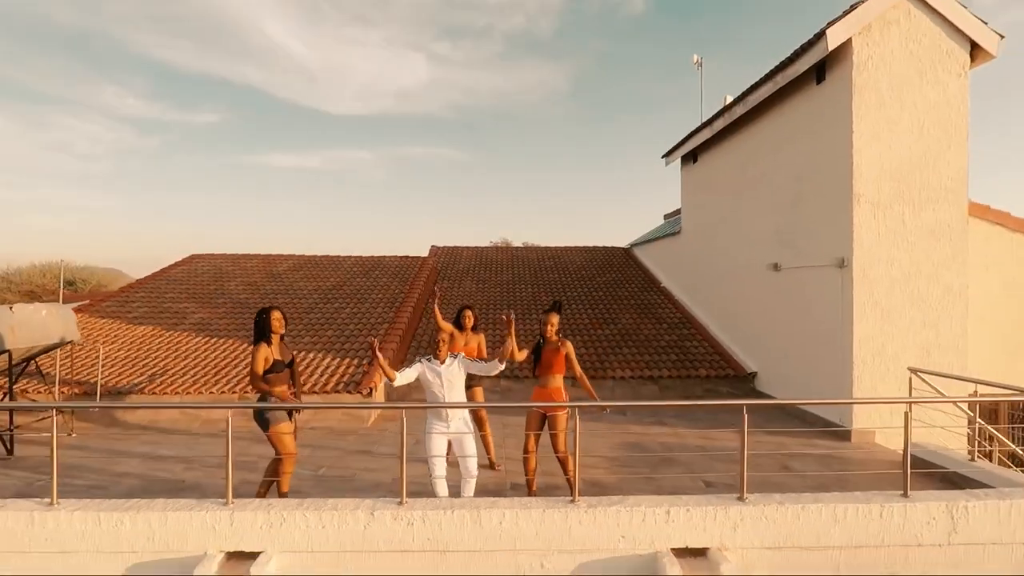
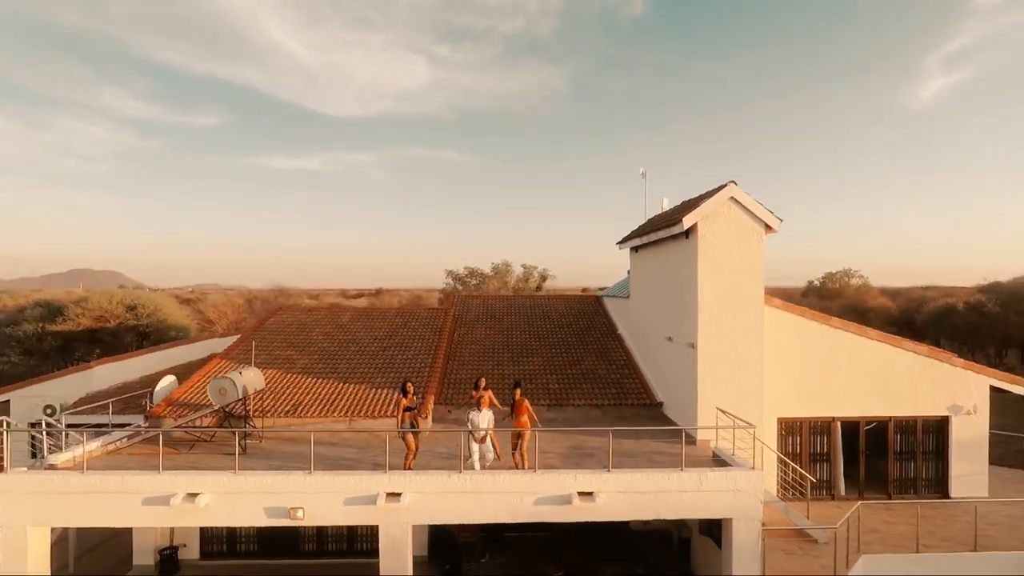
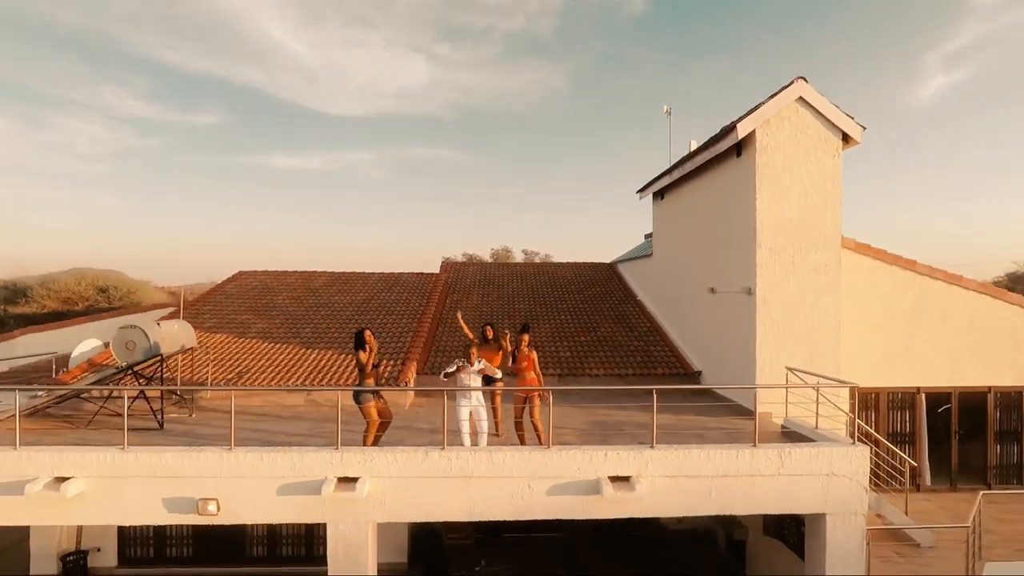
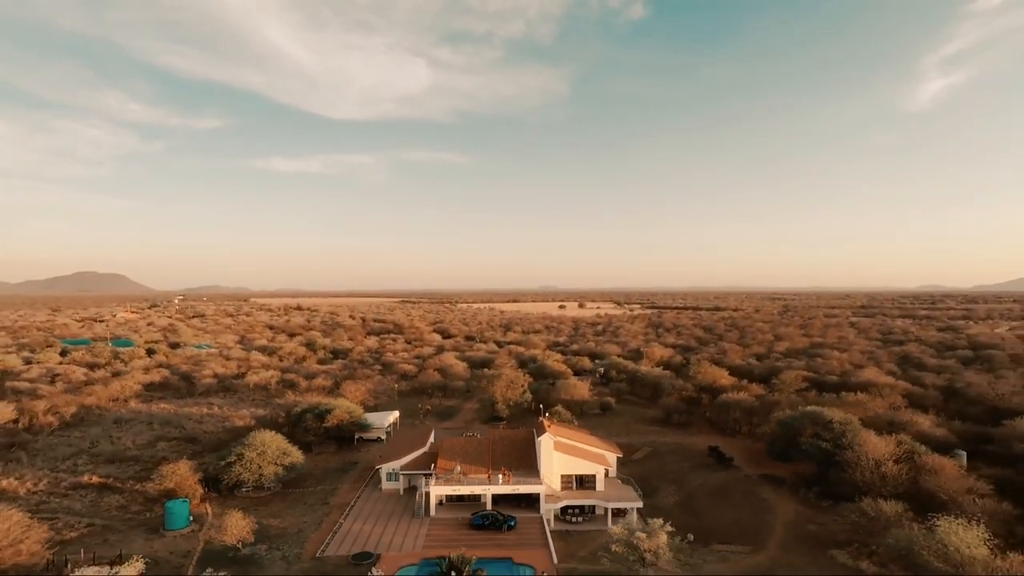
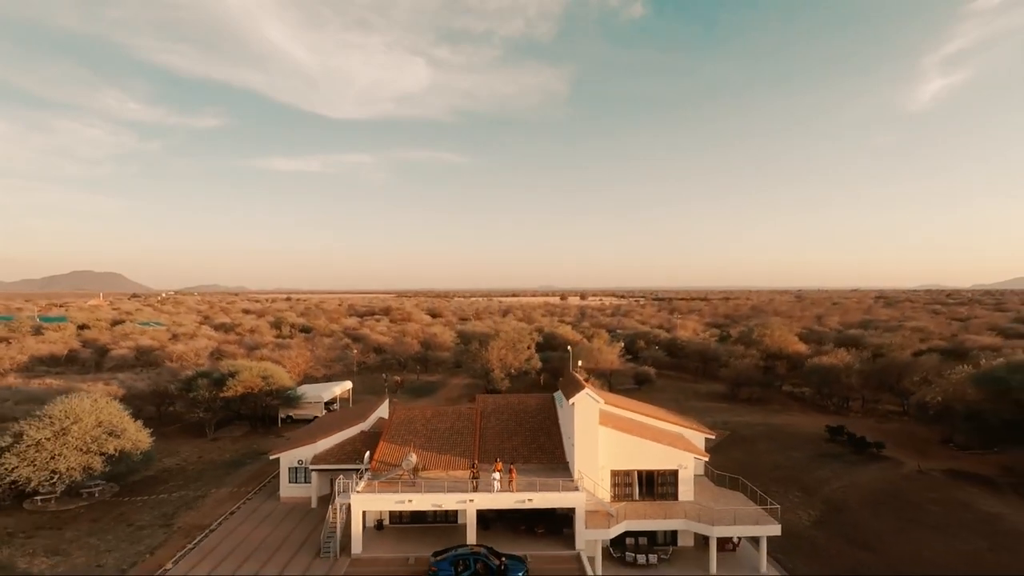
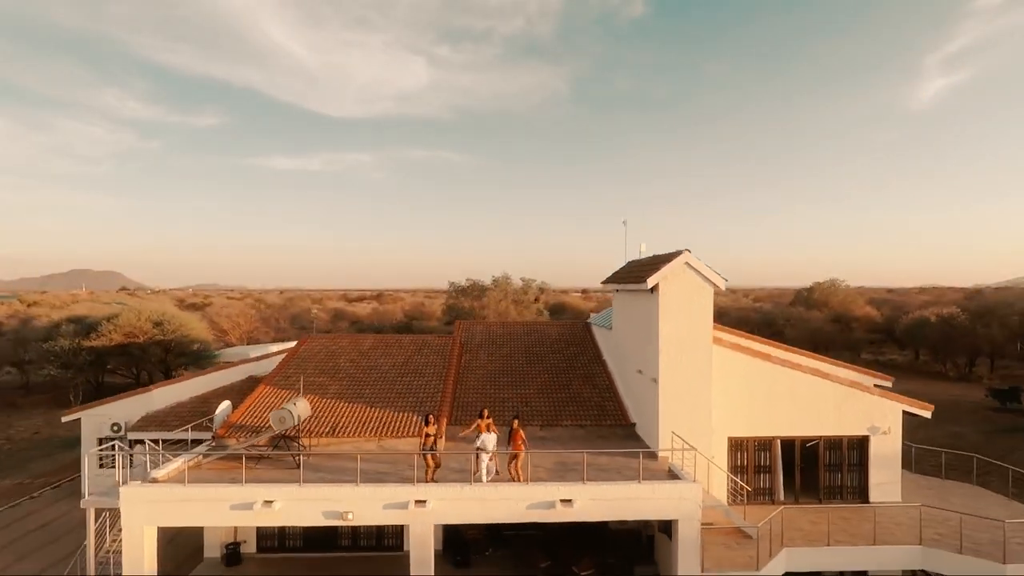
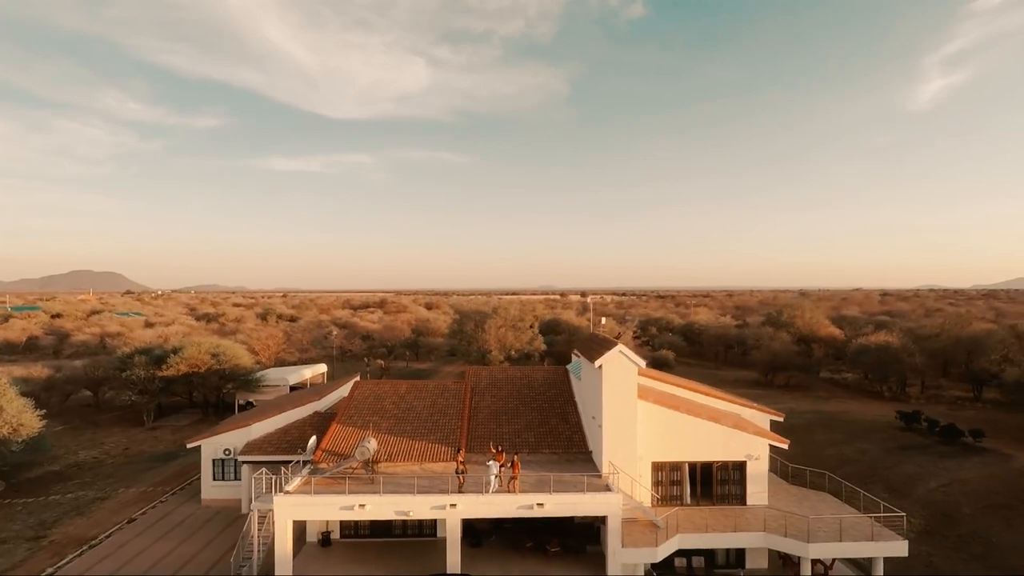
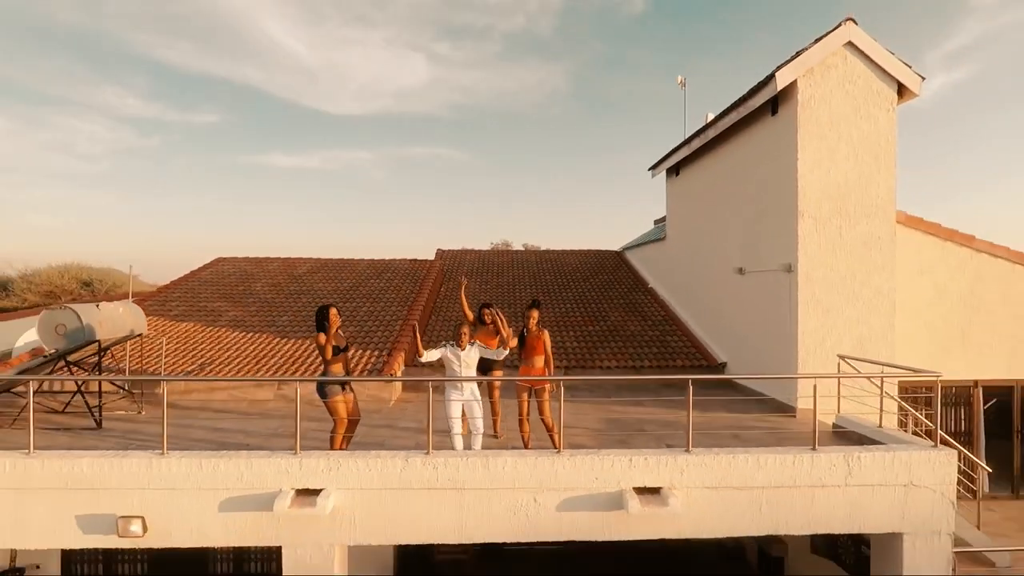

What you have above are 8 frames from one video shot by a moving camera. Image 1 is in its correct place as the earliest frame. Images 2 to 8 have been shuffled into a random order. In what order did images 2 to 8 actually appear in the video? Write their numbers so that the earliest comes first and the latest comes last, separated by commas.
8, 3, 2, 6, 7, 5, 4
